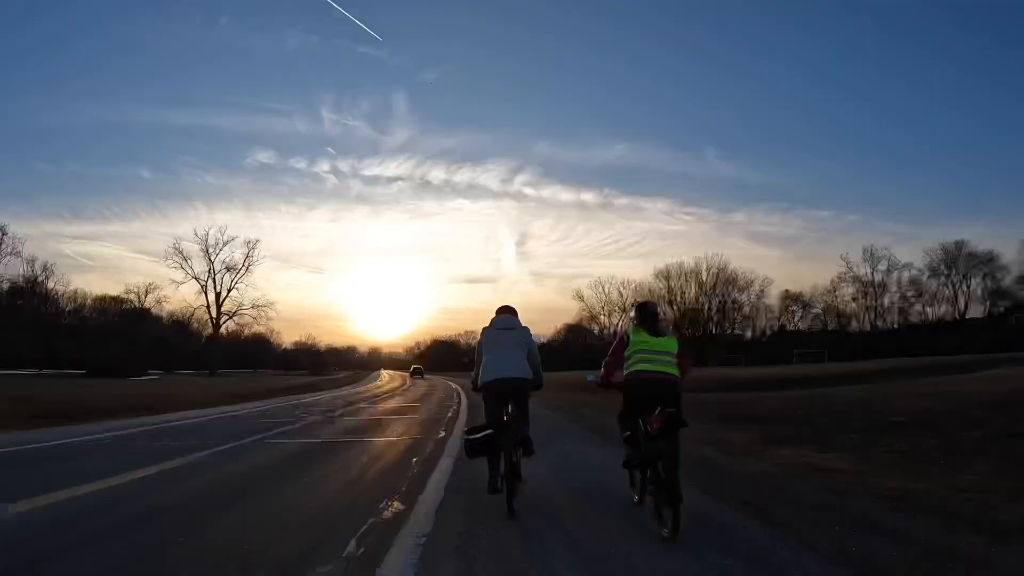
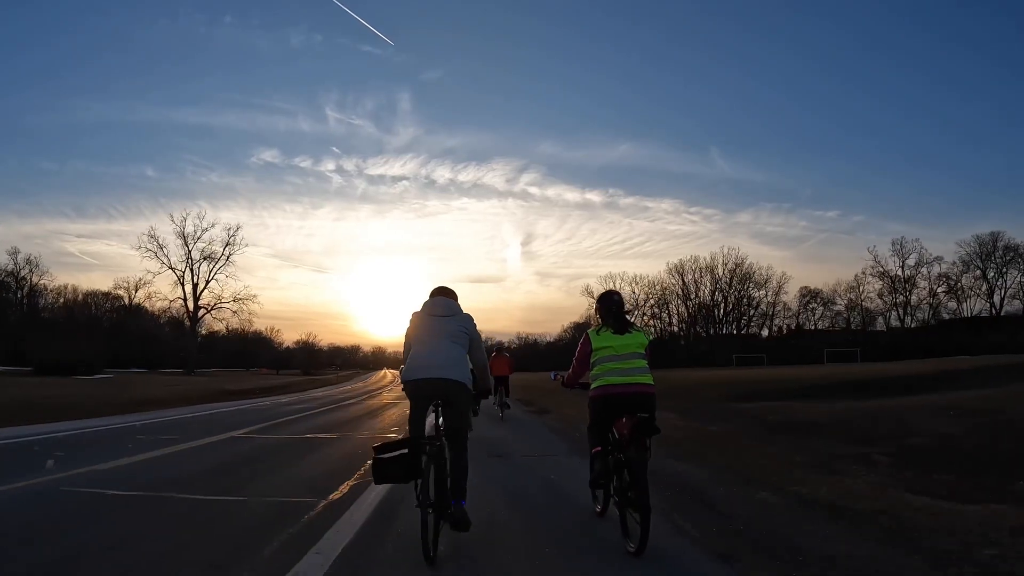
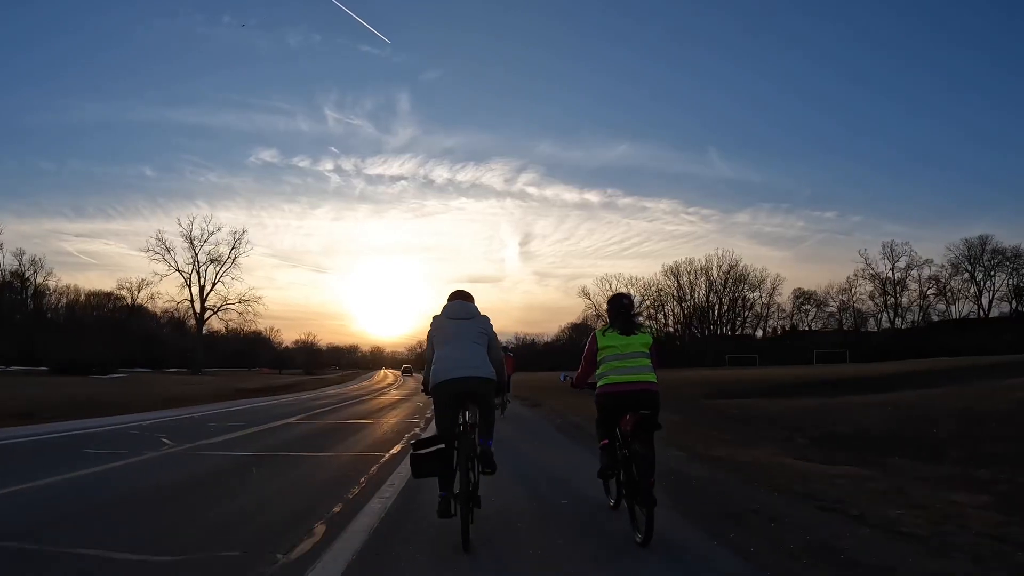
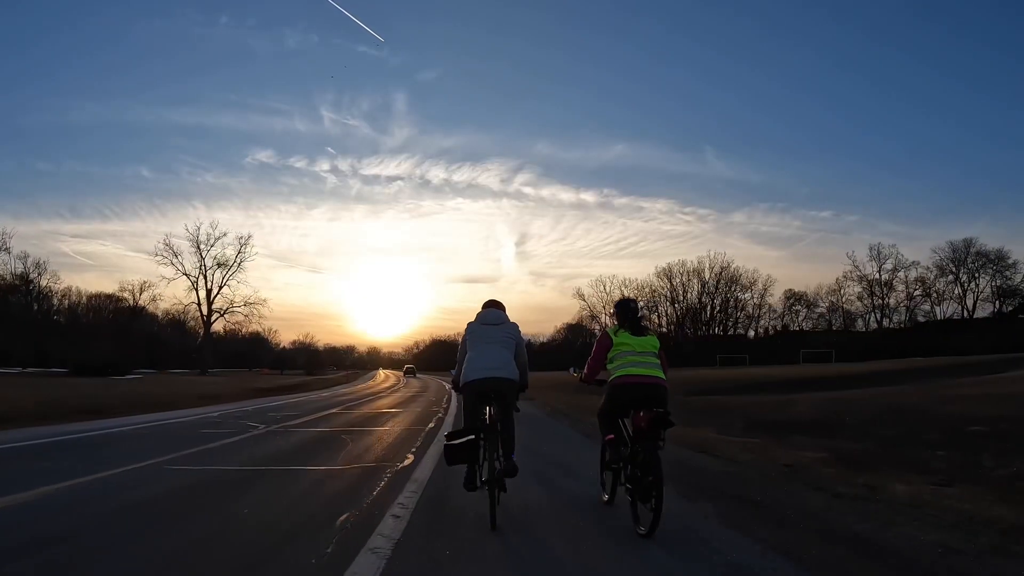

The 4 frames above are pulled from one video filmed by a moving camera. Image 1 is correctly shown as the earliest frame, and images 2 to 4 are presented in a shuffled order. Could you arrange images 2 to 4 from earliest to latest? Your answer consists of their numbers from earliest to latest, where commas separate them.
4, 3, 2
